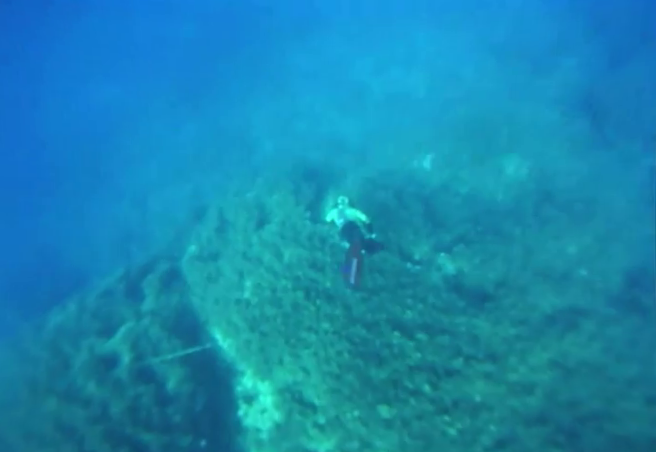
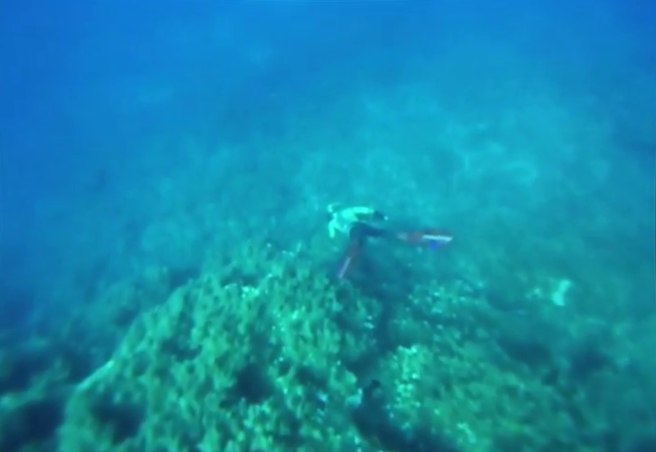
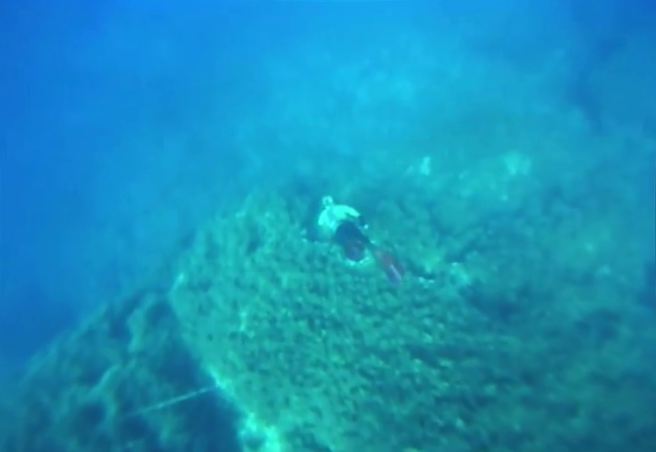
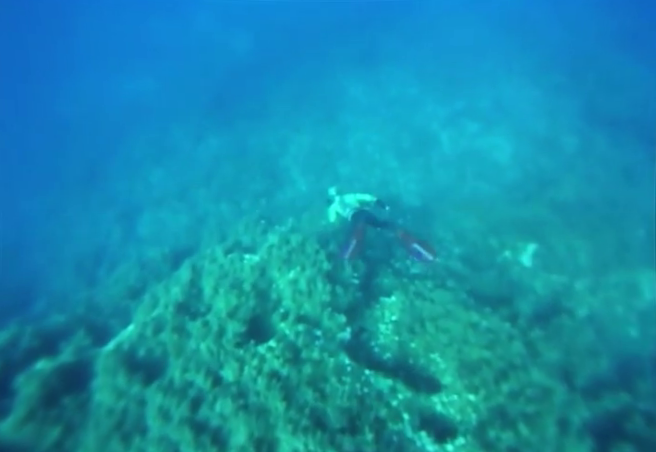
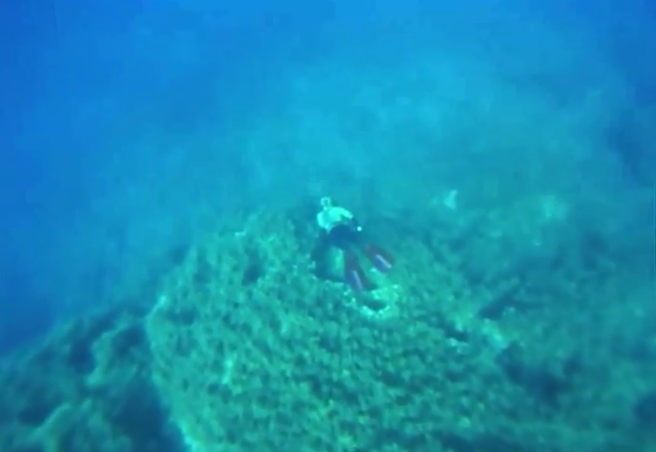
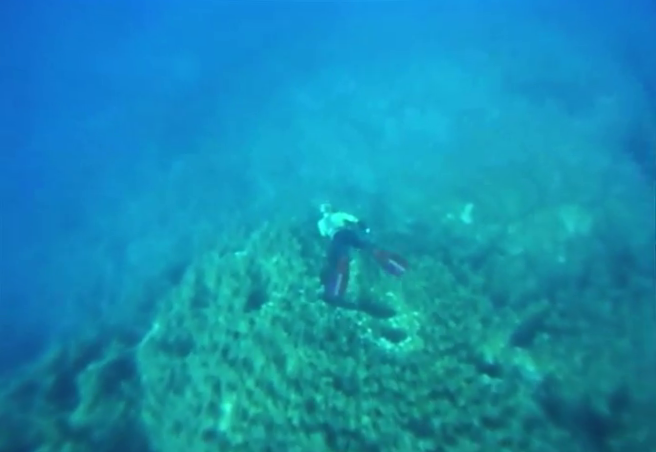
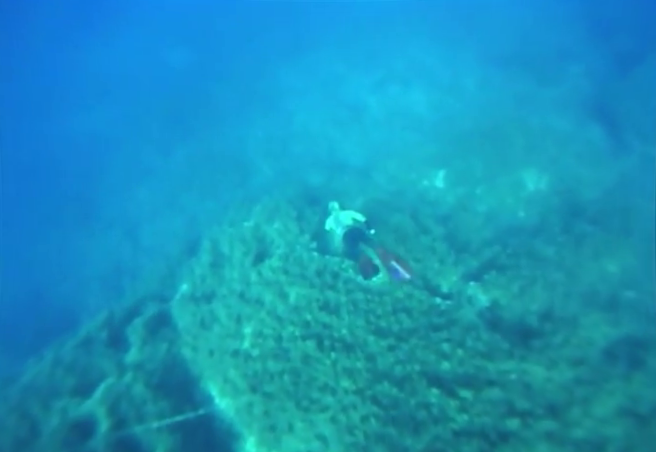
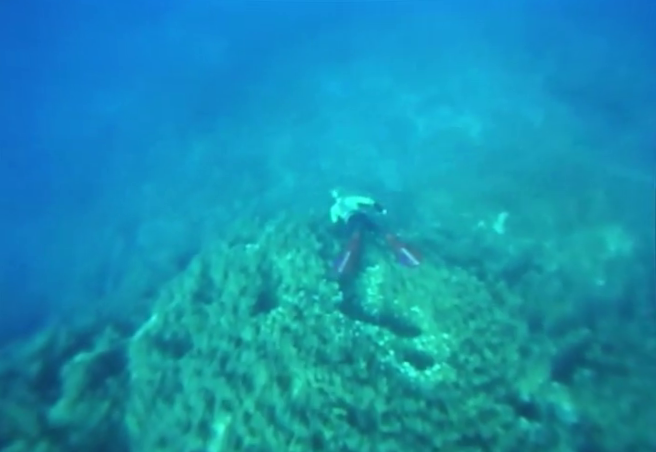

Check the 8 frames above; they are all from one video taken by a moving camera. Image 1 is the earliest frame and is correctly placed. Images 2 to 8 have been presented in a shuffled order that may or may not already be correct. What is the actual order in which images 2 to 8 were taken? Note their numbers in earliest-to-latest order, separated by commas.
3, 7, 5, 6, 8, 4, 2
